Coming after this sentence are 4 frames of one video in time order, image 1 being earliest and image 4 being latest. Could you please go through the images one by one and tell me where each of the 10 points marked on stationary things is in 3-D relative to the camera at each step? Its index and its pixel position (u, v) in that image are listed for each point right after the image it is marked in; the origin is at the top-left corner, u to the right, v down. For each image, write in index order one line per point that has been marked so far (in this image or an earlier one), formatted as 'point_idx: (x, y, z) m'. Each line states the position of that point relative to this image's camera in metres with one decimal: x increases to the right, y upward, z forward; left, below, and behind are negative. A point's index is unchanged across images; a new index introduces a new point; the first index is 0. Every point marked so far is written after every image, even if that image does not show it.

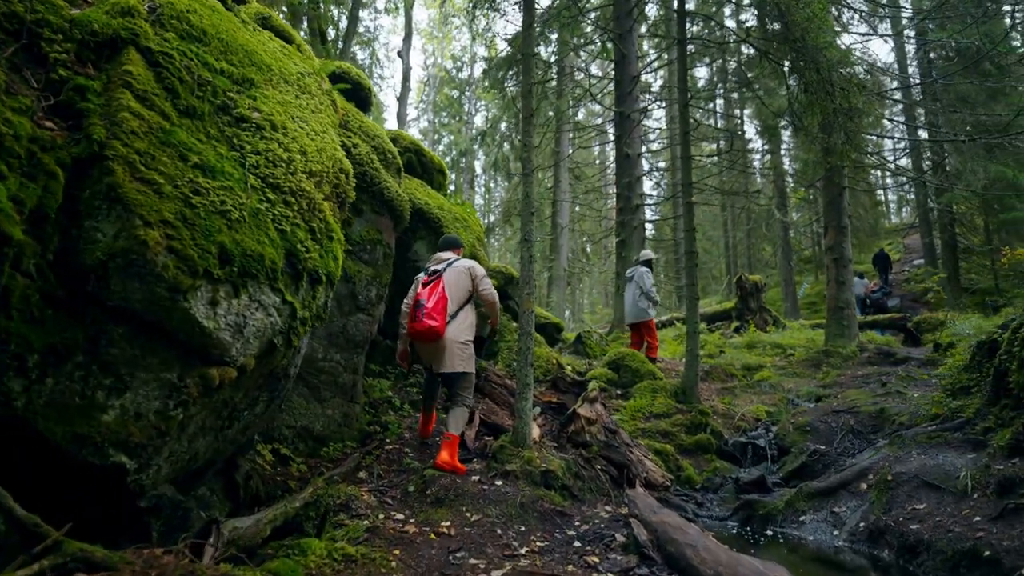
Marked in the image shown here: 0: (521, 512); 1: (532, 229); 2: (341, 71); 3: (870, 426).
0: (+0.1, -1.9, +5.1) m
1: (+0.2, +0.6, +6.5) m
2: (-2.3, +2.9, +8.2) m
3: (+4.6, -1.8, +7.8) m
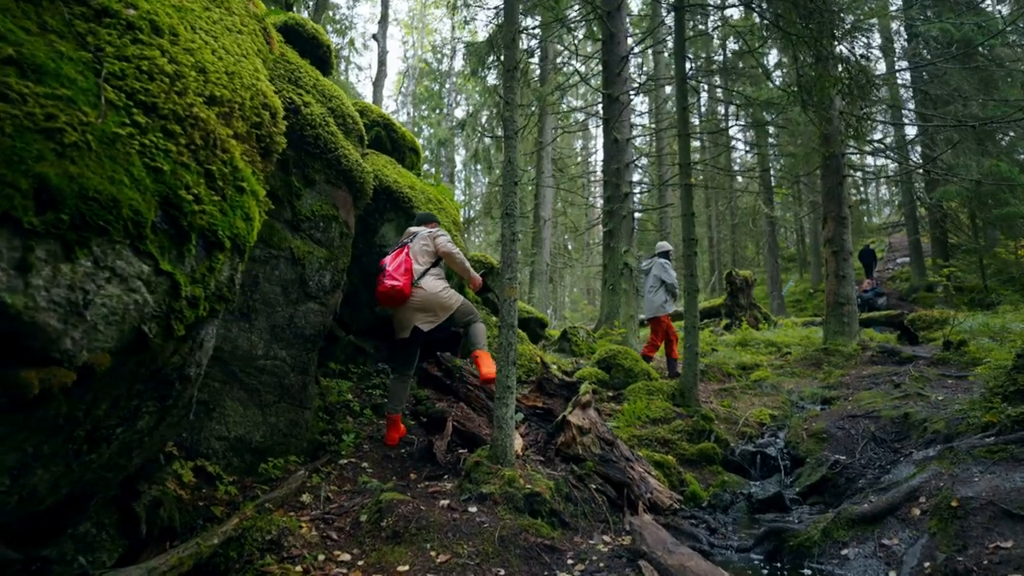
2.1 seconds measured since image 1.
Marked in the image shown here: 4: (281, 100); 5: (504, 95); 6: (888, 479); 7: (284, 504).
0: (-0.1, -1.7, +4.0) m
1: (0.0, +0.8, +5.4) m
2: (-2.5, +3.1, +7.1) m
3: (+4.3, -1.6, +6.9) m
4: (-2.2, +1.8, +5.8) m
5: (-0.1, +1.9, +5.9) m
6: (+3.3, -1.7, +5.3) m
7: (-1.7, -1.6, +4.7) m
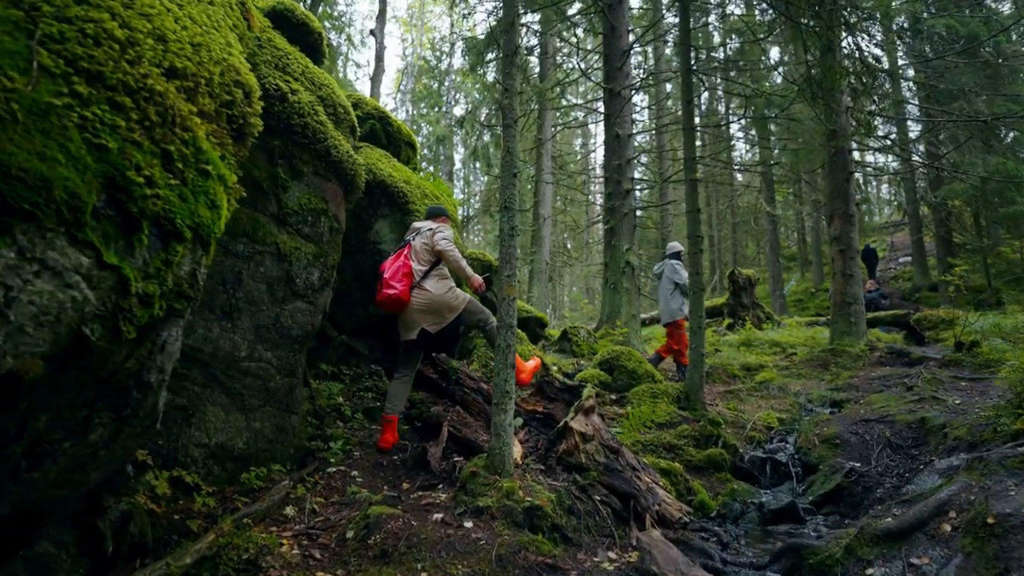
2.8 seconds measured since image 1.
0: (-0.1, -1.7, +3.7) m
1: (0.0, +0.8, +5.1) m
2: (-2.5, +3.1, +6.7) m
3: (+4.3, -1.6, +6.6) m
4: (-2.2, +1.8, +5.5) m
5: (-0.1, +1.9, +5.5) m
6: (+3.3, -1.7, +5.0) m
7: (-1.7, -1.6, +4.3) m
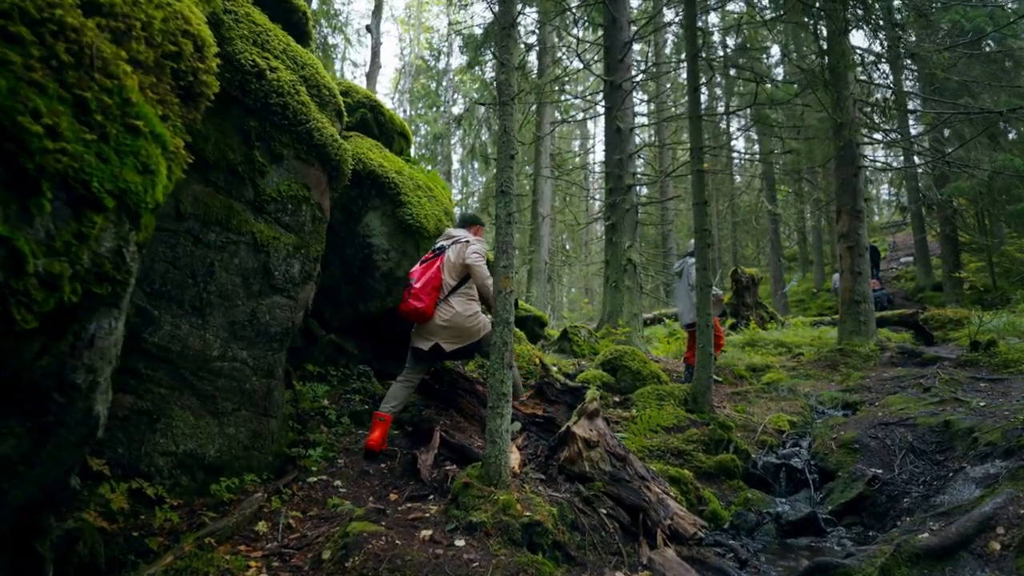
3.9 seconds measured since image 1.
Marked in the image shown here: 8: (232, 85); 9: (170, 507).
0: (-0.1, -1.7, +3.3) m
1: (0.0, +0.8, +4.7) m
2: (-2.6, +3.1, +6.3) m
3: (+4.3, -1.6, +6.2) m
4: (-2.2, +1.9, +5.0) m
5: (-0.1, +1.9, +5.1) m
6: (+3.3, -1.6, +4.6) m
7: (-1.8, -1.6, +3.9) m
8: (-2.3, +1.7, +5.0) m
9: (-2.4, -1.5, +4.2) m
